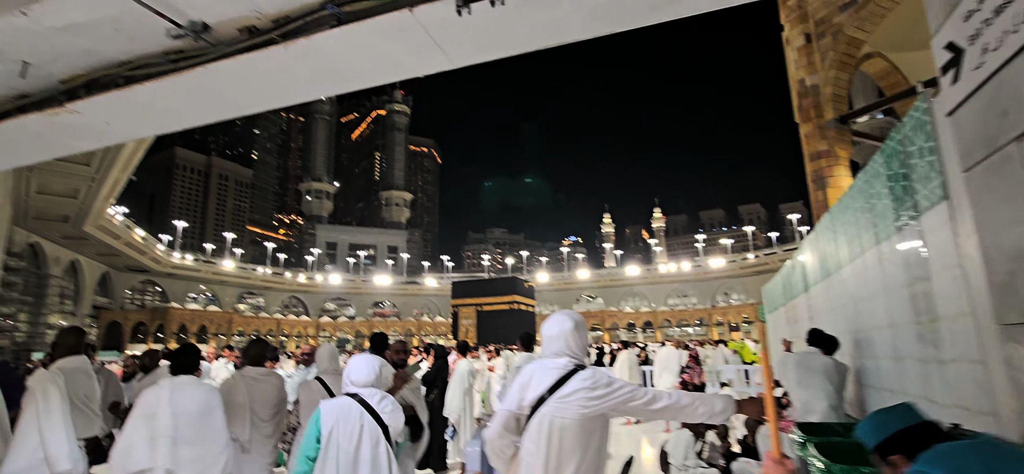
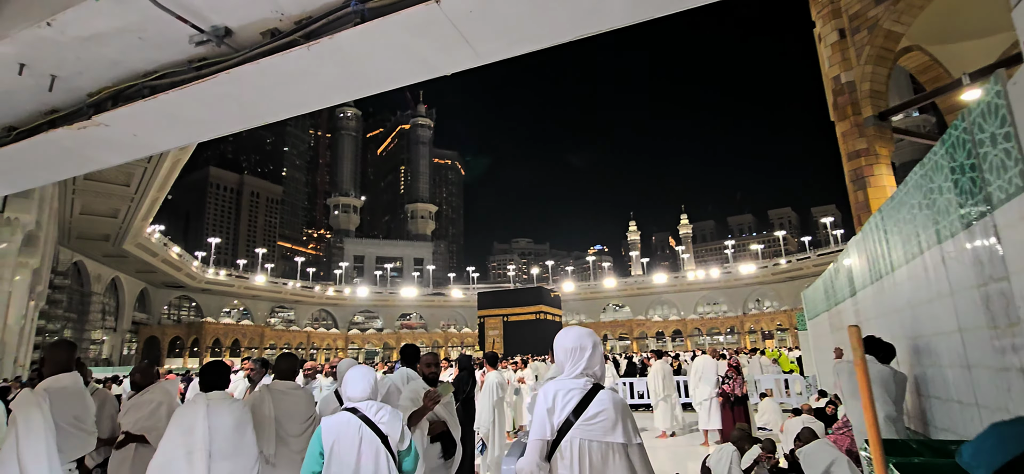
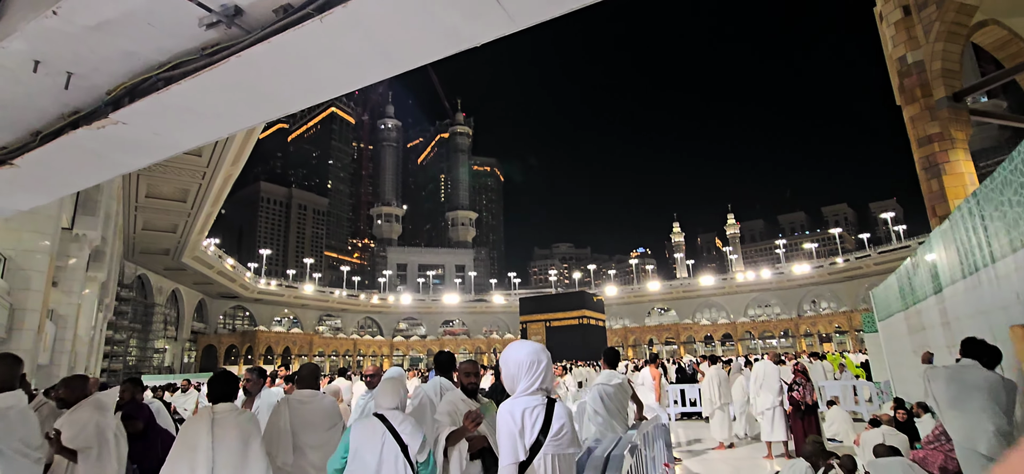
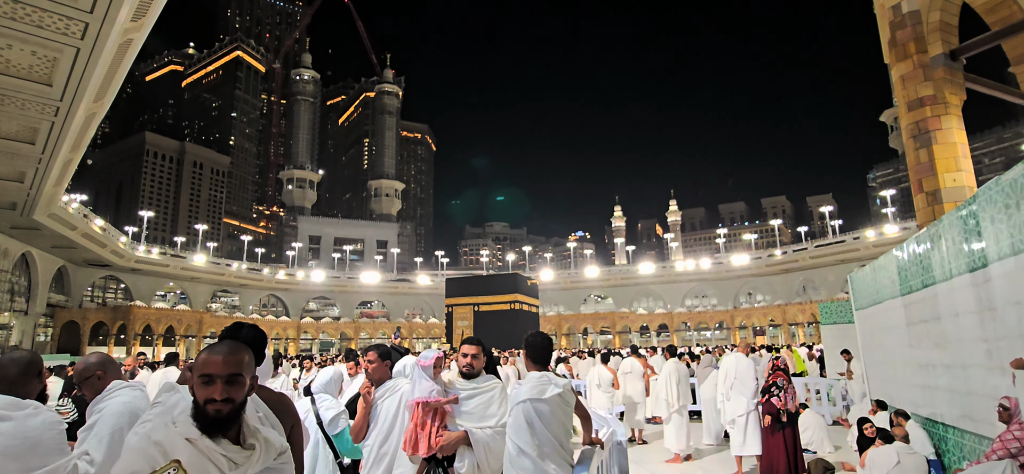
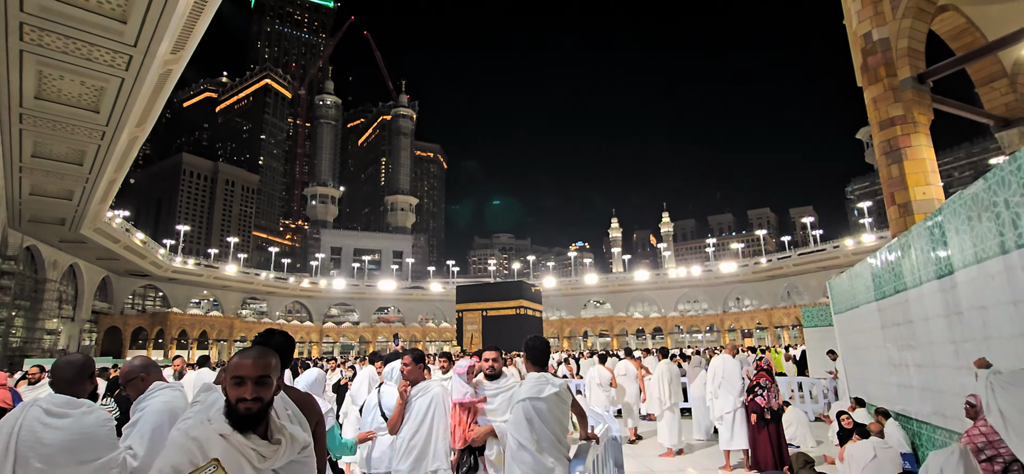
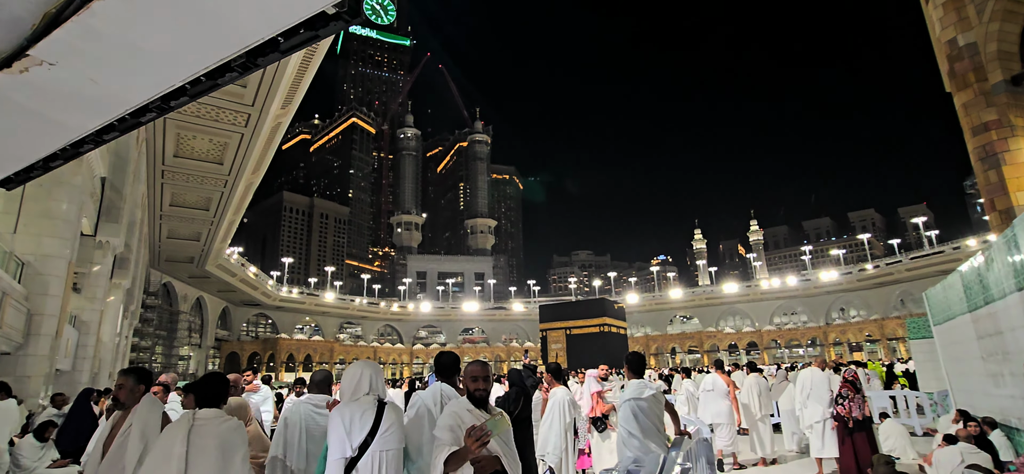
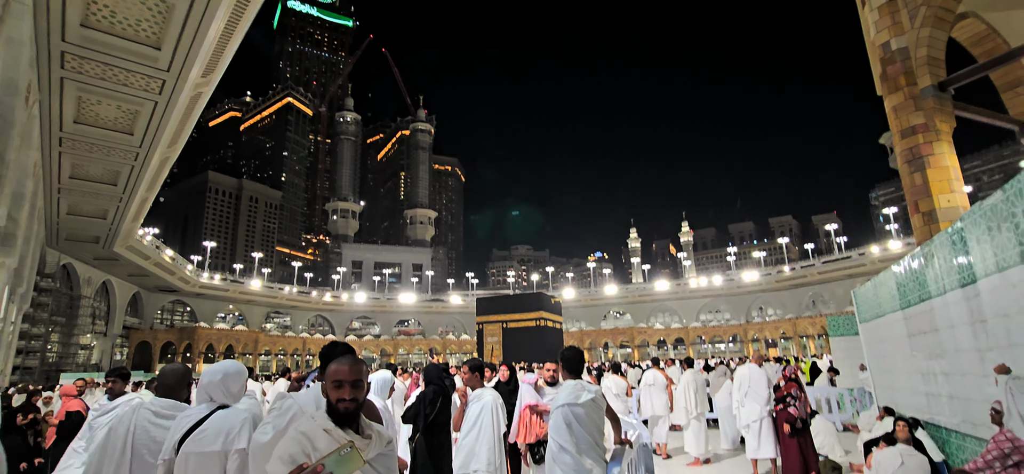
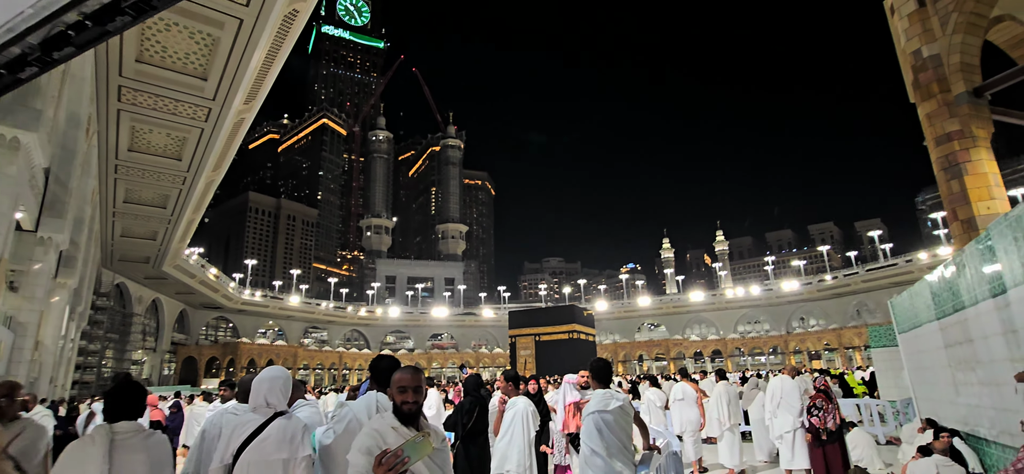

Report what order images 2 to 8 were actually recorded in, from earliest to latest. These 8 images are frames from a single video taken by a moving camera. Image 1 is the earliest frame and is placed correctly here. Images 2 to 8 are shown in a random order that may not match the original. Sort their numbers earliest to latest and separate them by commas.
2, 3, 6, 8, 7, 5, 4
